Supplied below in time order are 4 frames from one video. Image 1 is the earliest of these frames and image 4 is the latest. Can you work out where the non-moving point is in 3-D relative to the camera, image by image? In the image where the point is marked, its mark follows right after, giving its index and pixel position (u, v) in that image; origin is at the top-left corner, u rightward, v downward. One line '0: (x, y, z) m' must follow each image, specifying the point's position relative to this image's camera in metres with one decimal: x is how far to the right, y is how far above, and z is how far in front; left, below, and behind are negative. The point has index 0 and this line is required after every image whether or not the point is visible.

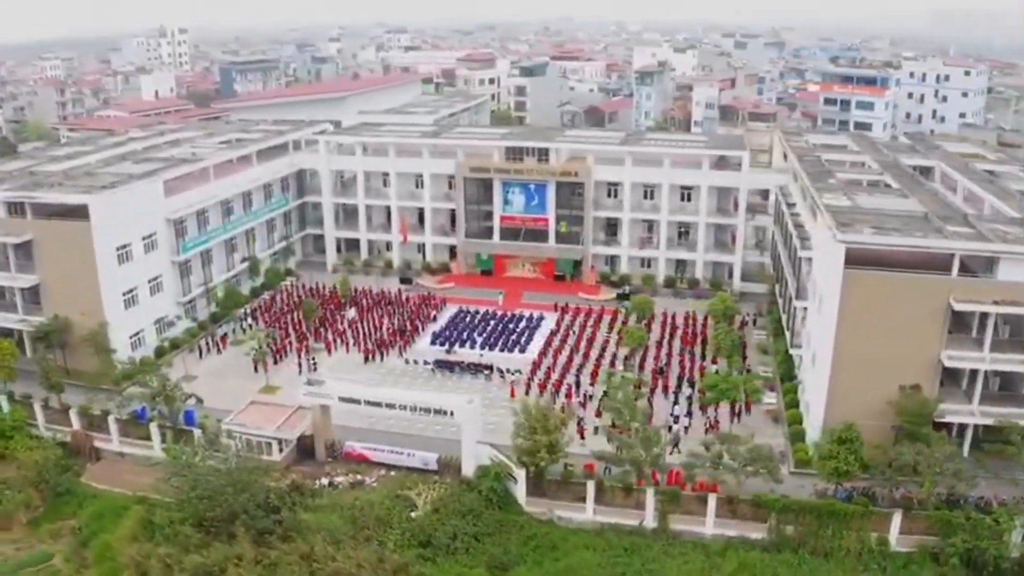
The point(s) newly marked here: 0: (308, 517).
0: (-4.1, -4.6, +17.6) m
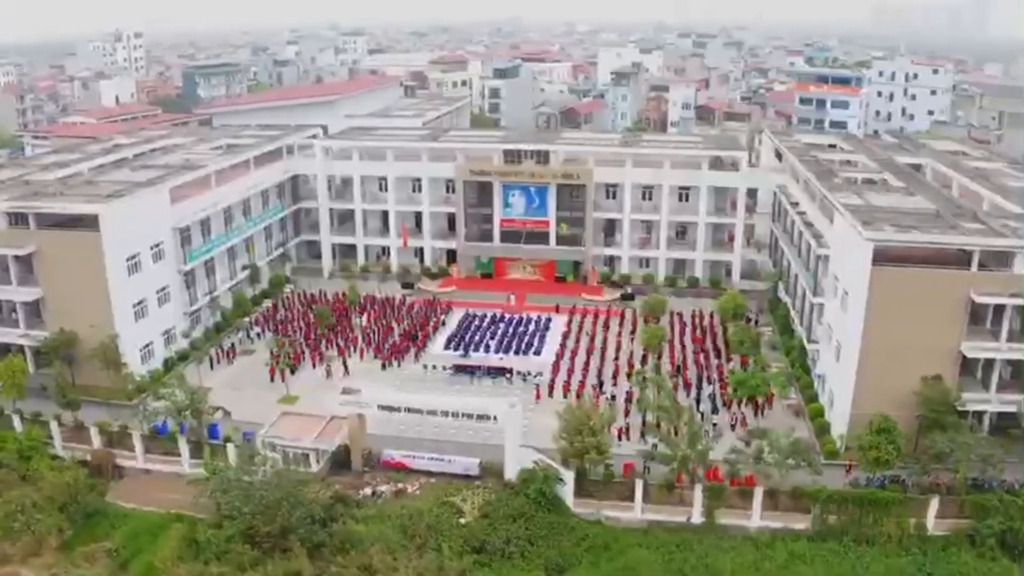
0: (-3.1, -4.8, +17.4) m
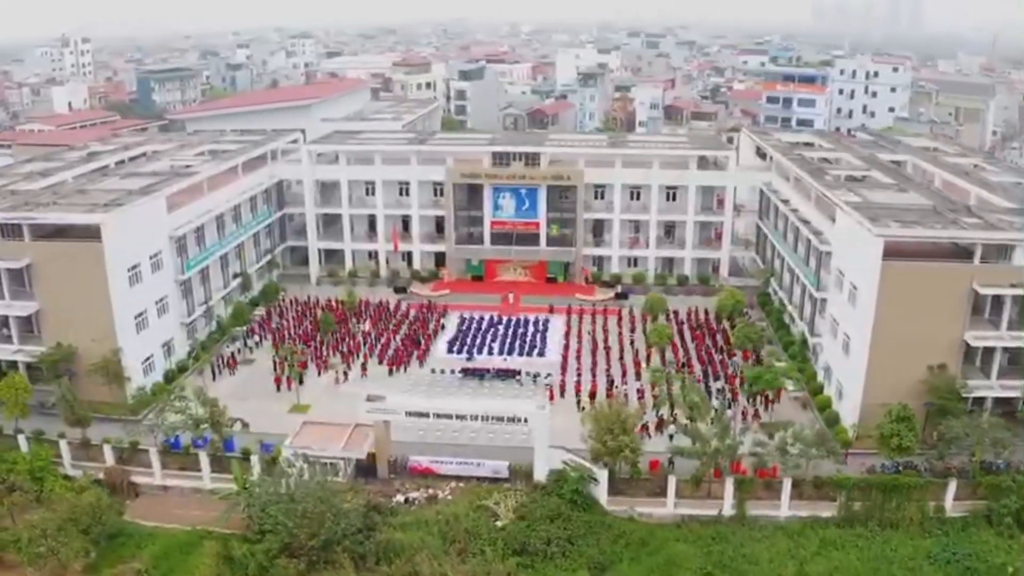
0: (-2.2, -4.9, +17.3) m
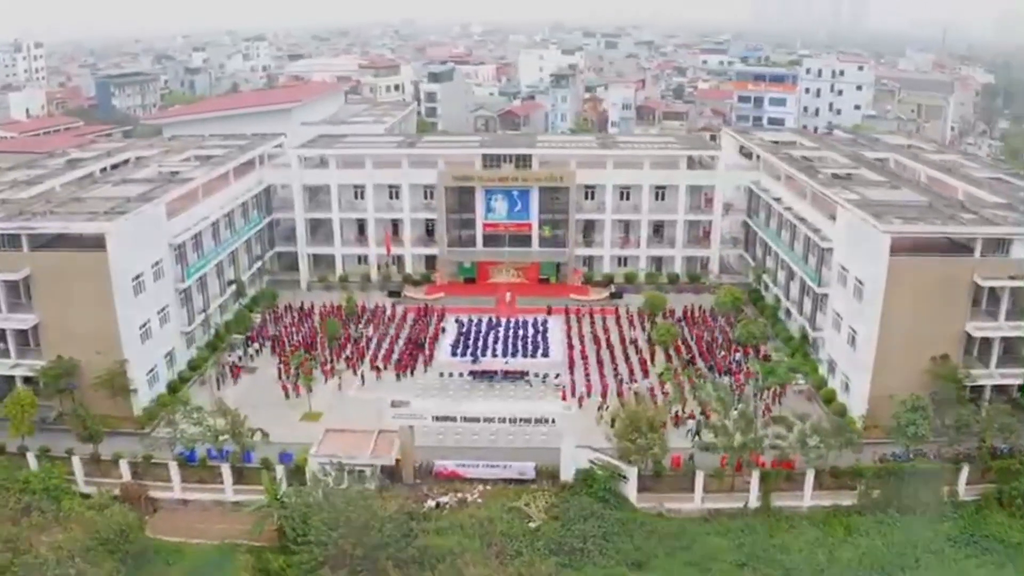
0: (-1.5, -5.0, +17.3) m
